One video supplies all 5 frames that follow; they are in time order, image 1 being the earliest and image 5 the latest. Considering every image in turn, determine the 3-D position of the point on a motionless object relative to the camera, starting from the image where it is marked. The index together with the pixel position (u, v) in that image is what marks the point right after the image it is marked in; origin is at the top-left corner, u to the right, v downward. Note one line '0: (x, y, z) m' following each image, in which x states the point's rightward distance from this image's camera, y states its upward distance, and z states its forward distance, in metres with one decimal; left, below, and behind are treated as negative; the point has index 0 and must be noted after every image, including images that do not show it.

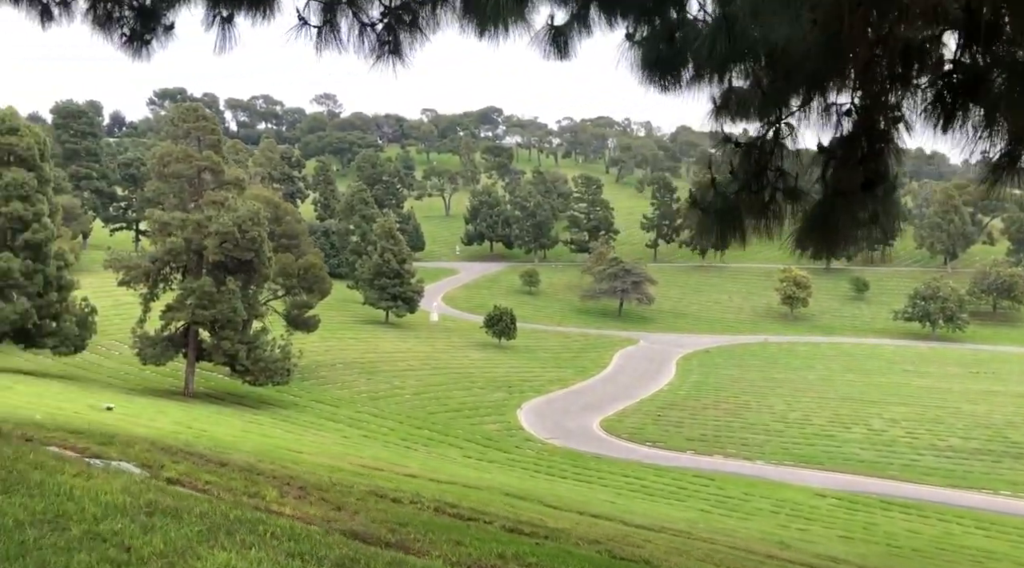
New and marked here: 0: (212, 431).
0: (-4.8, -2.4, +19.9) m
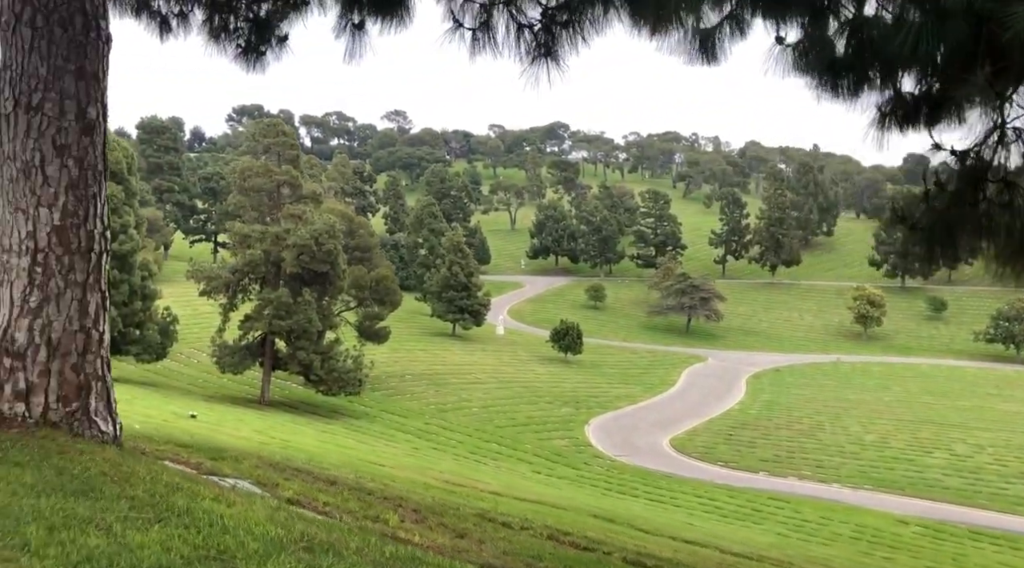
0: (-3.5, -2.6, +19.9) m
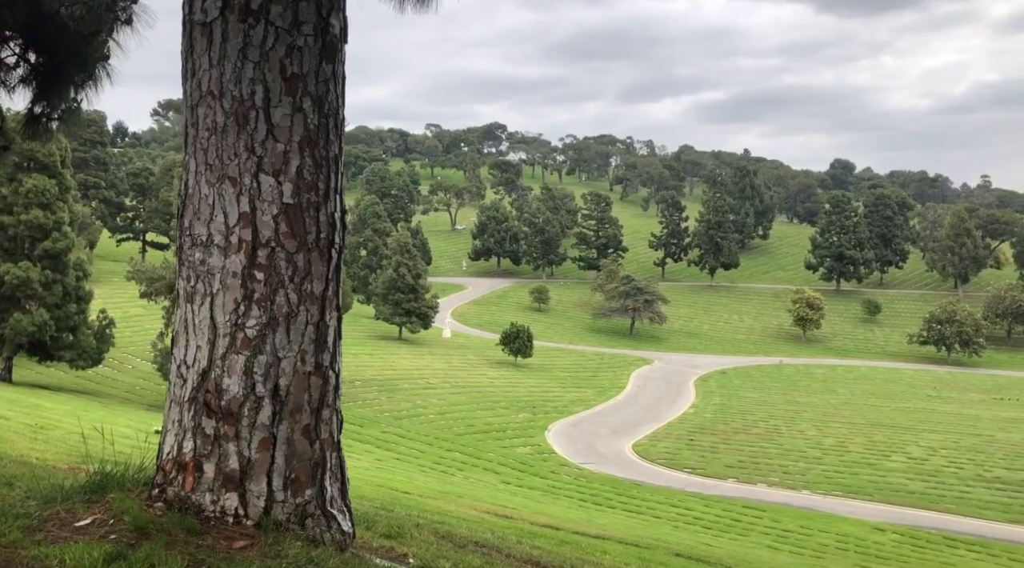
0: (-3.5, -2.7, +19.2) m
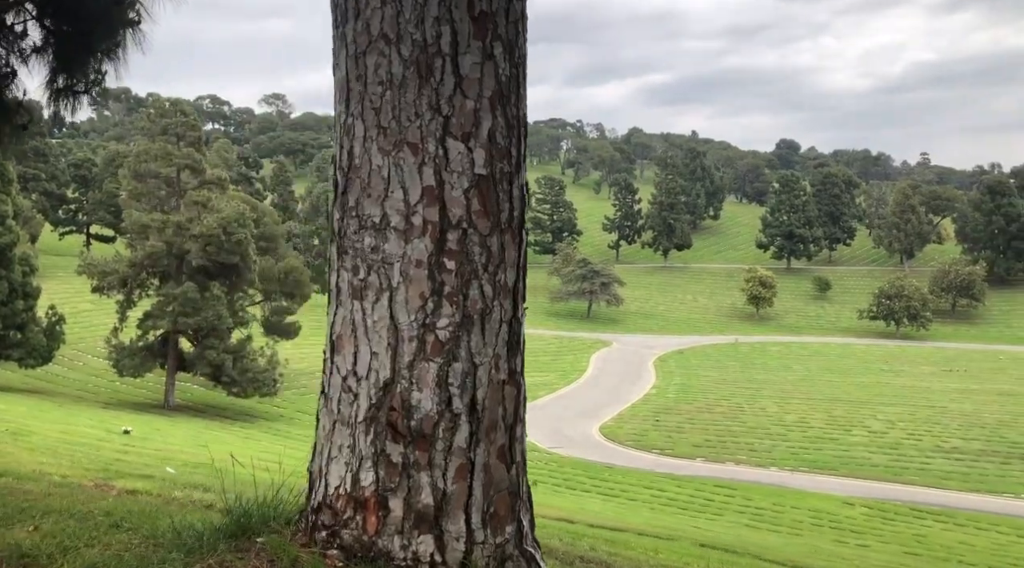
0: (-3.7, -2.6, +18.8) m
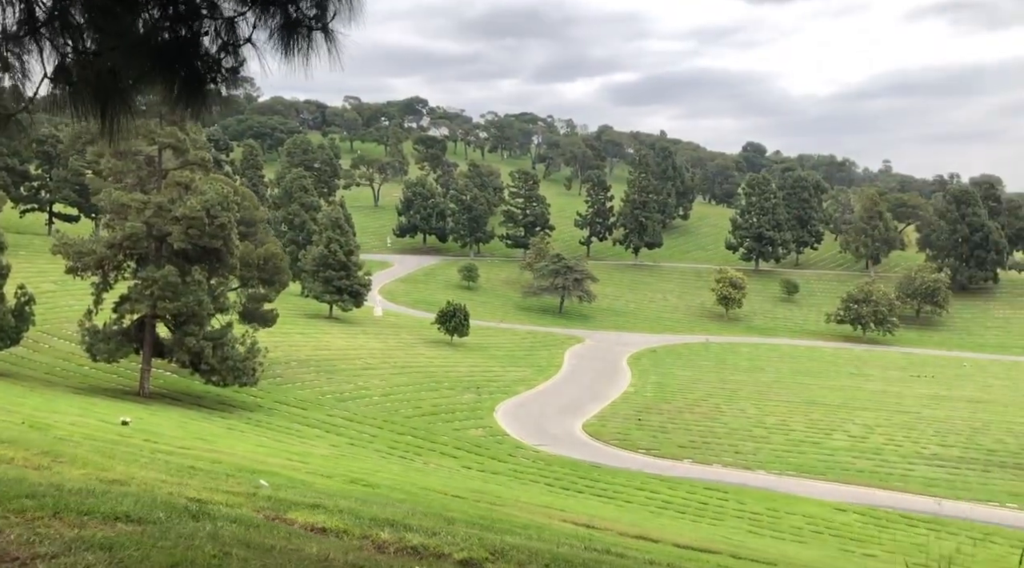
0: (-3.5, -2.4, +18.2) m
